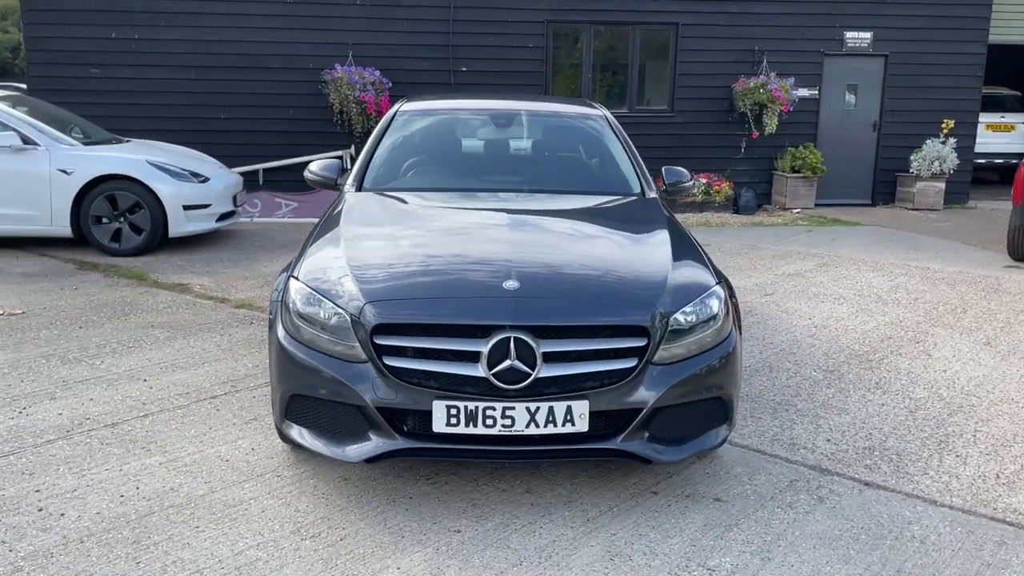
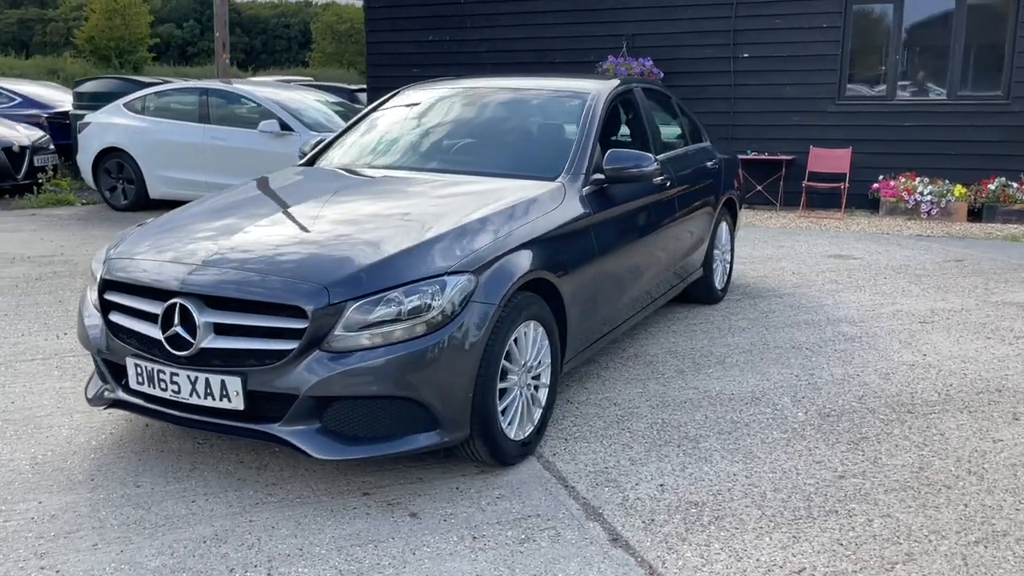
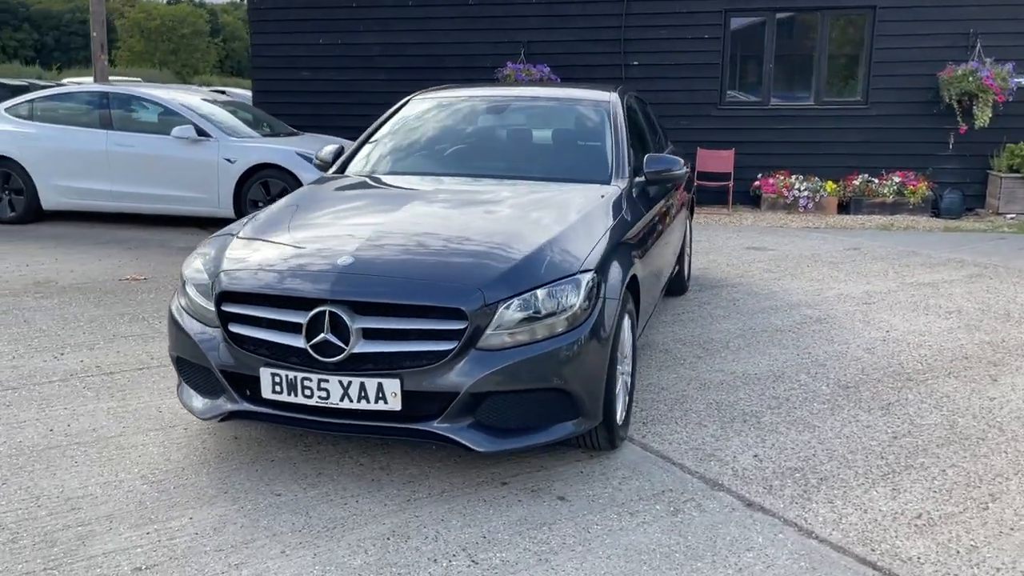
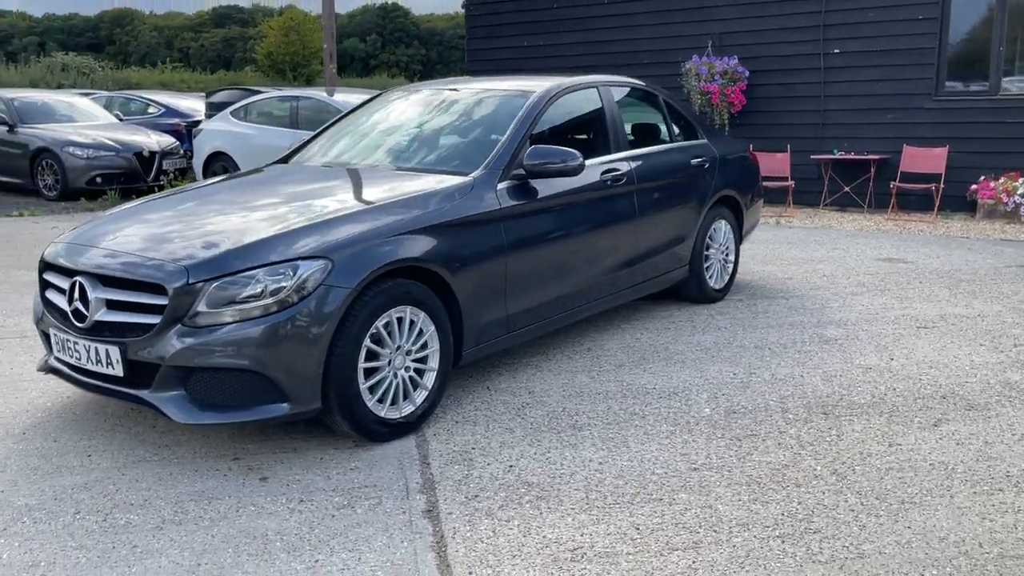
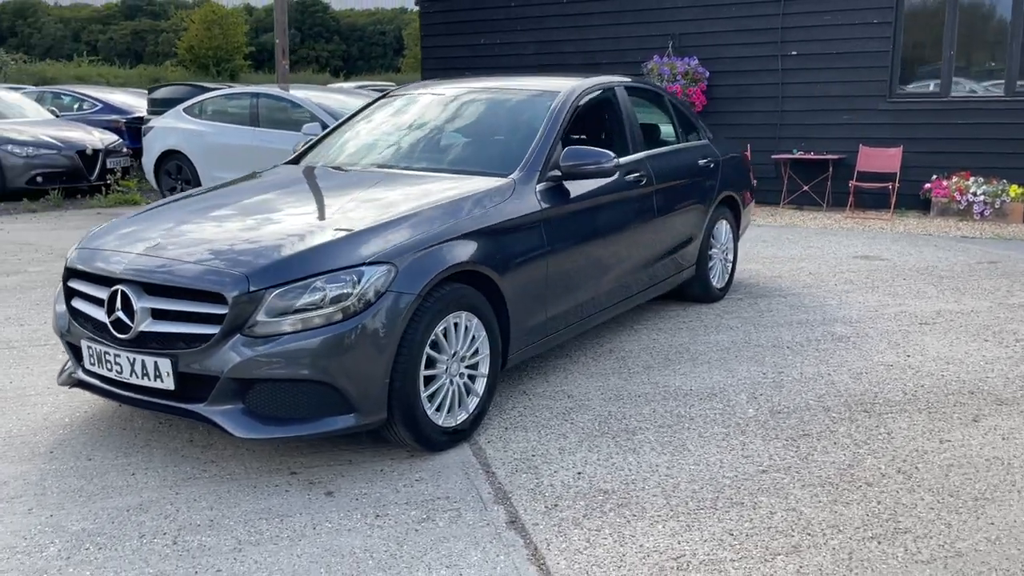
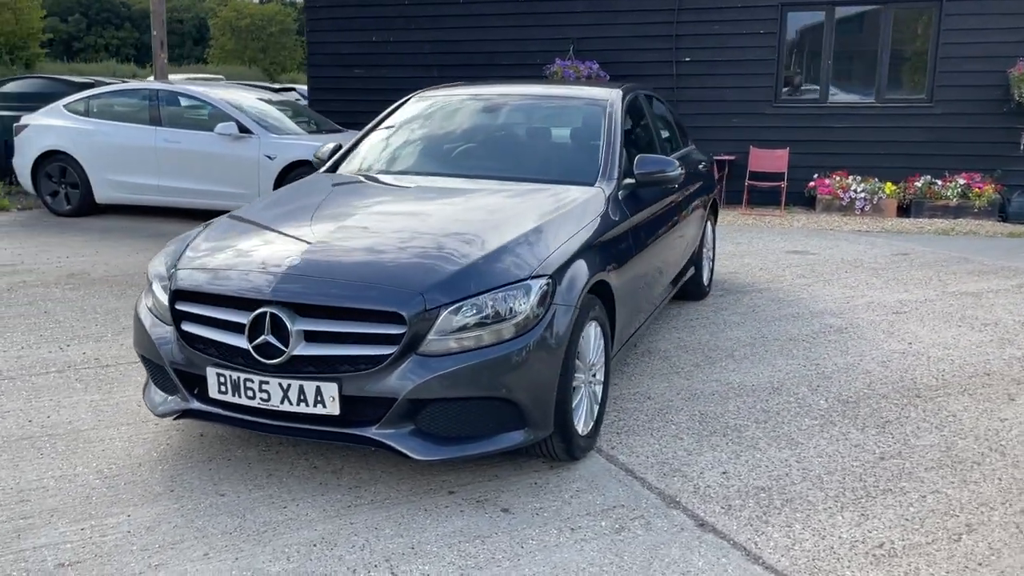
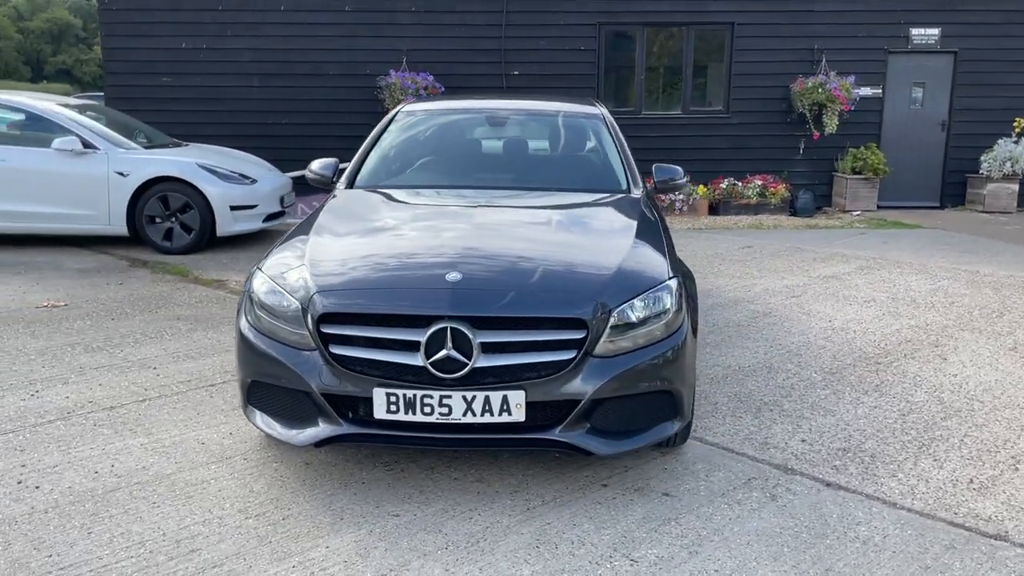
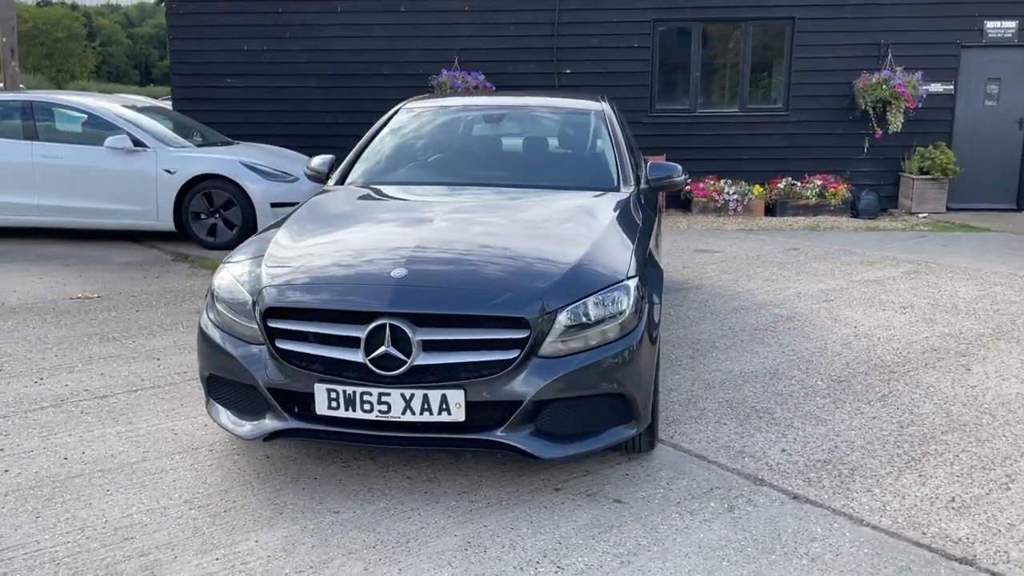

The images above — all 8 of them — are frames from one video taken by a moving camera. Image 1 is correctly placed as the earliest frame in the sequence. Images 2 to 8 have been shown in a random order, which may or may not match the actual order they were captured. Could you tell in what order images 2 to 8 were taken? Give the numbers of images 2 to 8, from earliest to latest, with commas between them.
7, 8, 3, 6, 2, 5, 4
